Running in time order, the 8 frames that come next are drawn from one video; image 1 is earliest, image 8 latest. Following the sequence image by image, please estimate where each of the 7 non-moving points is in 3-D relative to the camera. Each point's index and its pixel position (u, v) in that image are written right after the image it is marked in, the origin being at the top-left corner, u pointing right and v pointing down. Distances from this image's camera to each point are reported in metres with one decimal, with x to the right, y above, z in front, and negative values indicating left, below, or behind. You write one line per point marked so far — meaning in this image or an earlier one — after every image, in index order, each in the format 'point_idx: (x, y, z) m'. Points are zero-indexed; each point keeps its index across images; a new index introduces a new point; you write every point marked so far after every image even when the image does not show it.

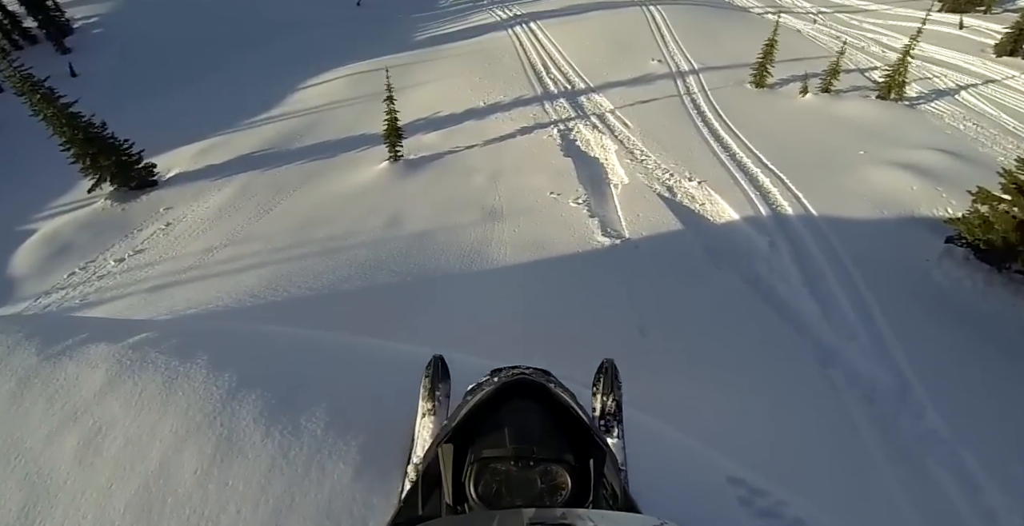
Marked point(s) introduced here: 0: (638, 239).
0: (+2.5, +0.5, +10.5) m
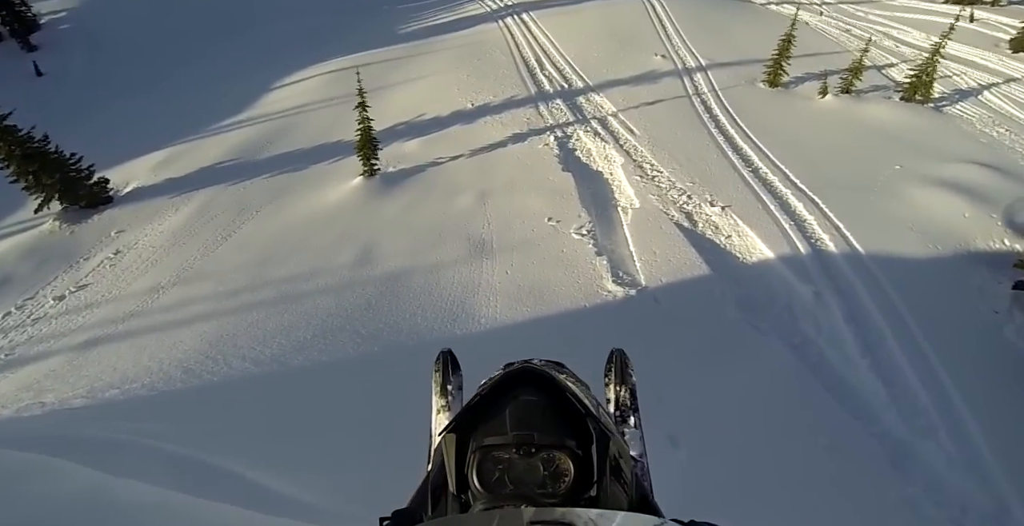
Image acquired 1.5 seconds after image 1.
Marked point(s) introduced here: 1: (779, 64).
0: (+2.4, -0.4, +8.7) m
1: (+10.2, +7.6, +20.1) m
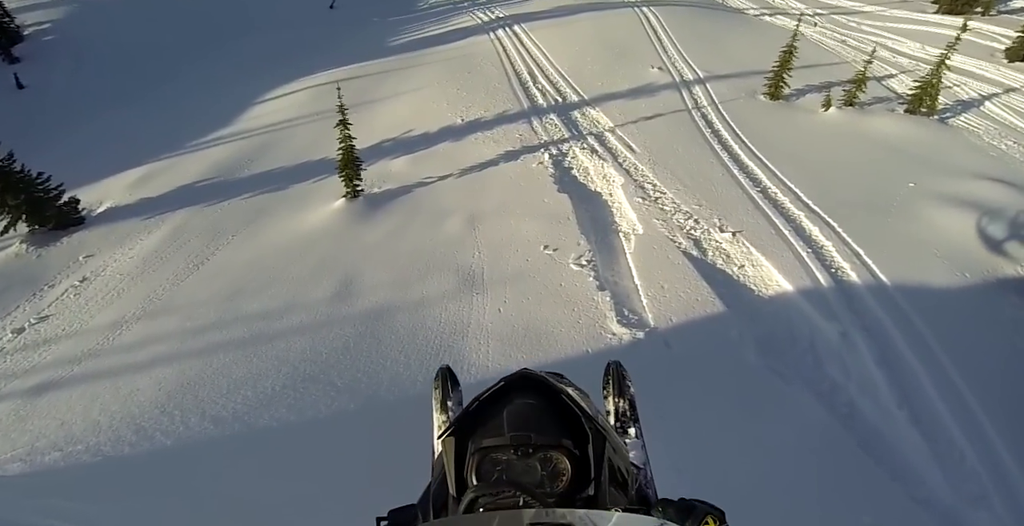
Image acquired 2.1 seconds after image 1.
0: (+2.3, -1.0, +7.9) m
1: (+9.9, +6.9, +19.5) m
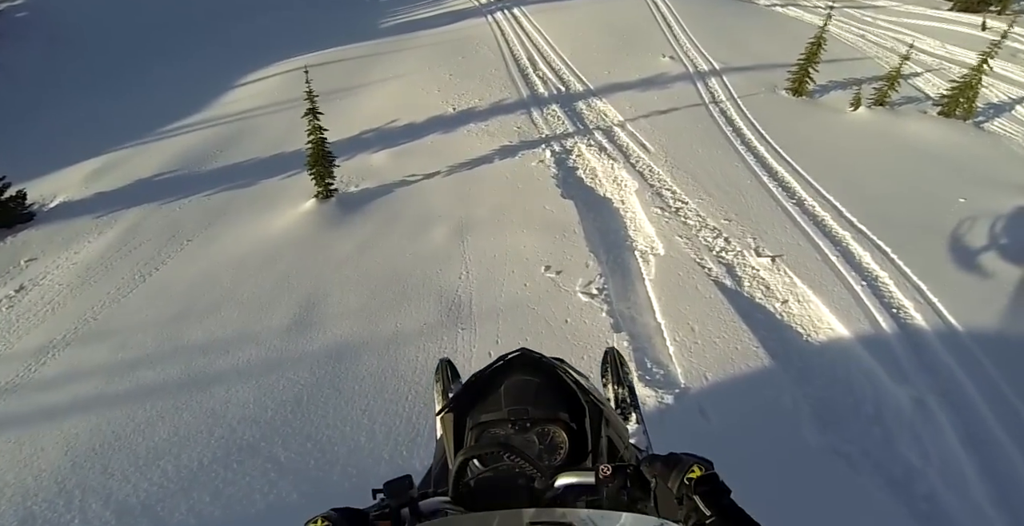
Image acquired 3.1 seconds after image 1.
0: (+2.3, -1.5, +6.3) m
1: (+9.9, +6.5, +17.8) m
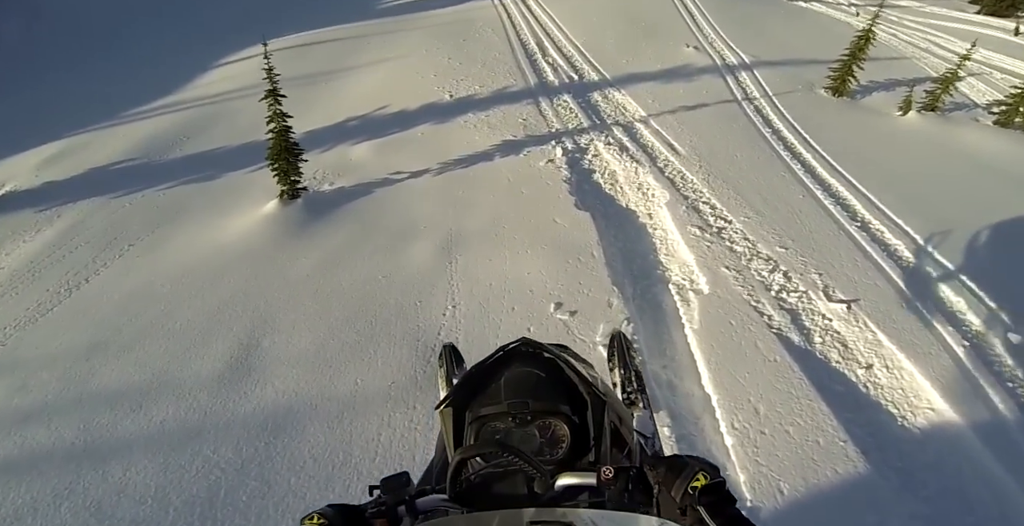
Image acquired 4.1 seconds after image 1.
0: (+2.2, -2.1, +4.5) m
1: (+10.1, +5.9, +15.8) m
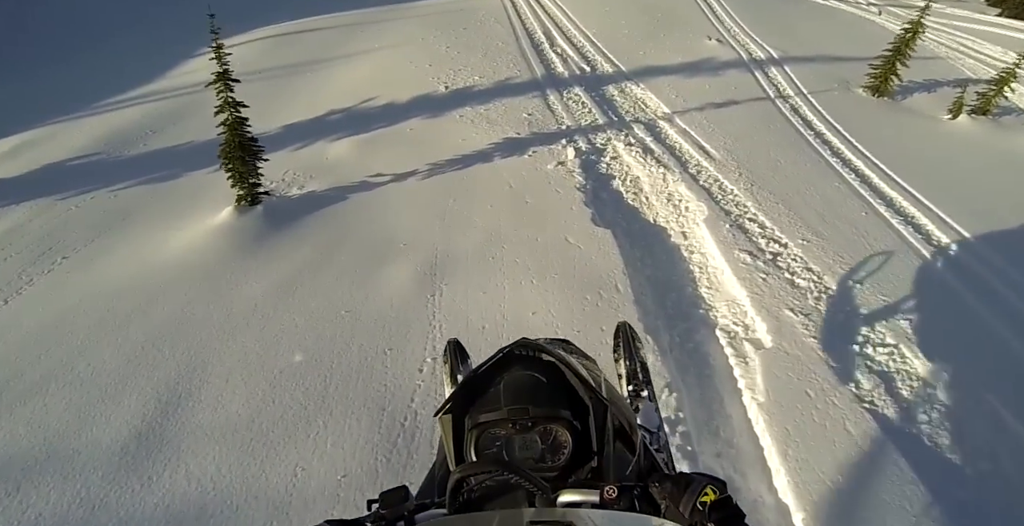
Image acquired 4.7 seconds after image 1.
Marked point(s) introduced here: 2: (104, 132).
0: (+2.2, -2.5, +2.9) m
1: (+10.2, +5.4, +14.2) m
2: (-10.9, +3.5, +14.1) m
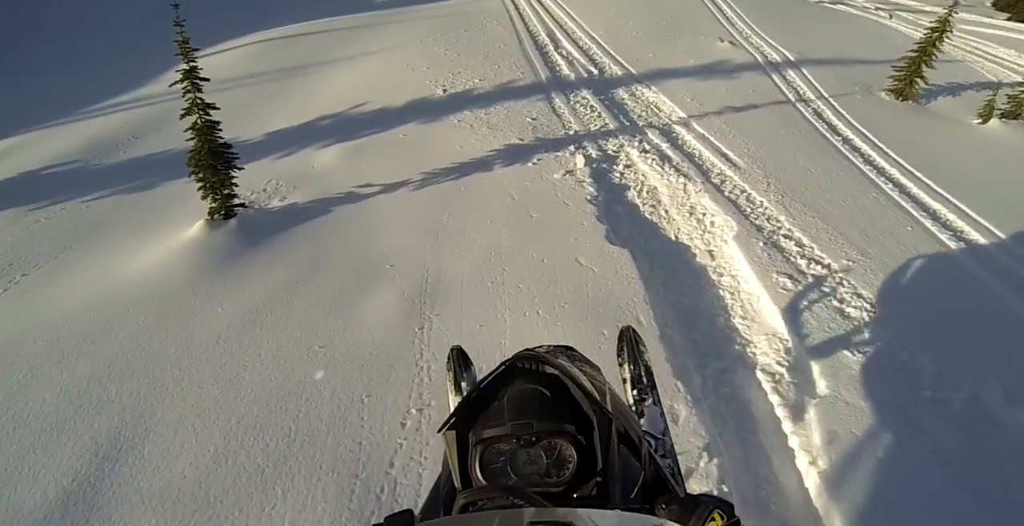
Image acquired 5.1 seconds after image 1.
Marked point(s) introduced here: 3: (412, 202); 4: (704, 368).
0: (+2.2, -2.7, +2.0) m
1: (+10.3, +5.1, +13.4) m
2: (-10.8, +3.2, +13.4) m
3: (-1.4, +0.8, +7.4) m
4: (+1.7, -0.9, +4.8) m
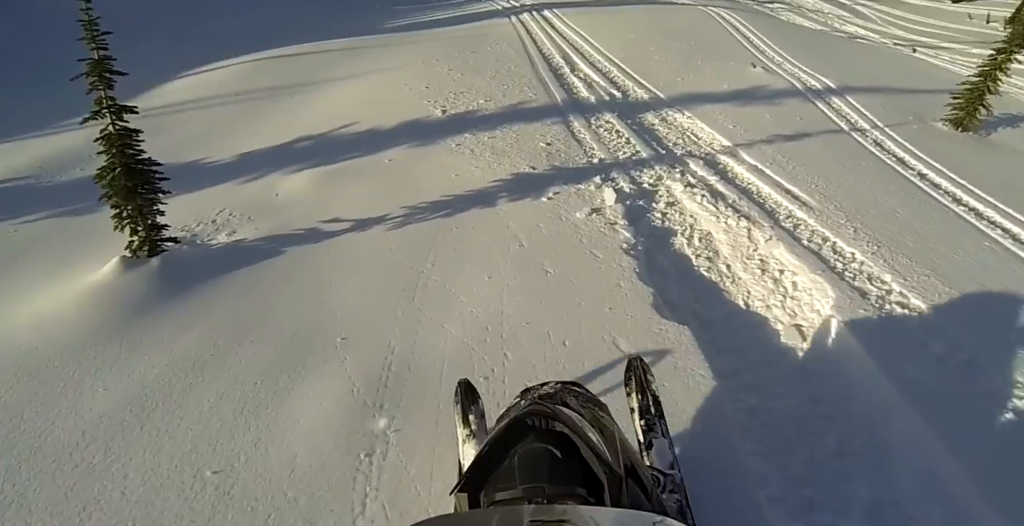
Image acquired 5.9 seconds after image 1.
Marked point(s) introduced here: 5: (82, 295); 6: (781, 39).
0: (+2.1, -3.1, +0.2) m
1: (+10.6, +3.8, +11.8) m
2: (-10.6, +2.4, +12.0) m
3: (-1.3, +0.2, +5.8) m
4: (+1.7, -1.5, +3.0) m
5: (-4.2, -0.5, +5.2) m
6: (+8.8, +7.4, +17.2) m
